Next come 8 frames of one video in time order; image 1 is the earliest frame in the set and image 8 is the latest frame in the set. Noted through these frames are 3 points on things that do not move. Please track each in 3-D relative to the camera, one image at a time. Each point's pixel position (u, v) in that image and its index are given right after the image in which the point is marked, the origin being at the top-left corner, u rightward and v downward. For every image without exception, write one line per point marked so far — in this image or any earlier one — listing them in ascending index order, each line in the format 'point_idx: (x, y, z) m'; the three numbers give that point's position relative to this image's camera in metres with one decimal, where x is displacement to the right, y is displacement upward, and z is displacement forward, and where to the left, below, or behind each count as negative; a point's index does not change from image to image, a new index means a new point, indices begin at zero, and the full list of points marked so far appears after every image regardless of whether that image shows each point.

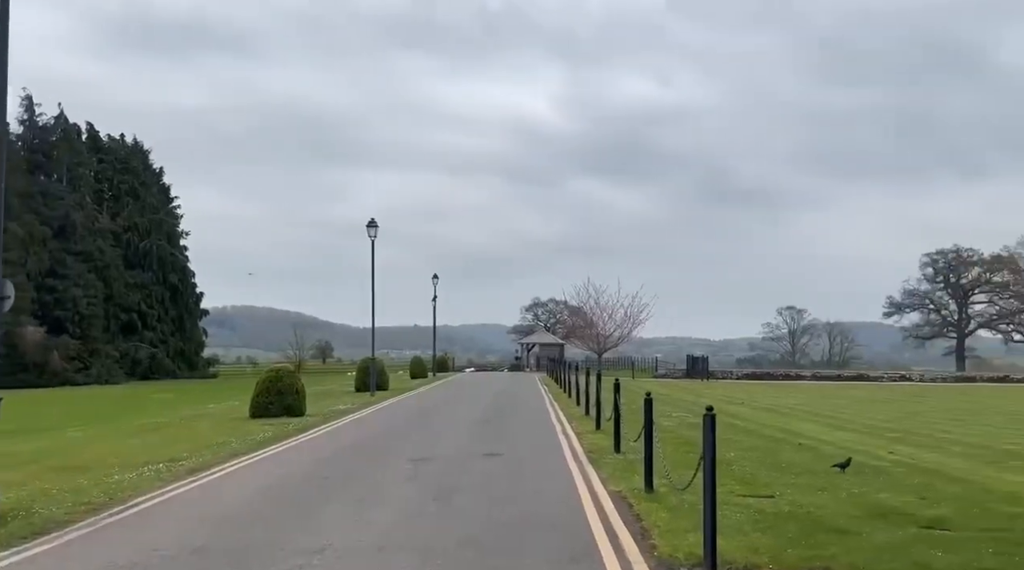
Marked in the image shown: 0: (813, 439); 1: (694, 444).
0: (+4.5, -2.3, +16.3) m
1: (+2.3, -2.0, +13.5) m
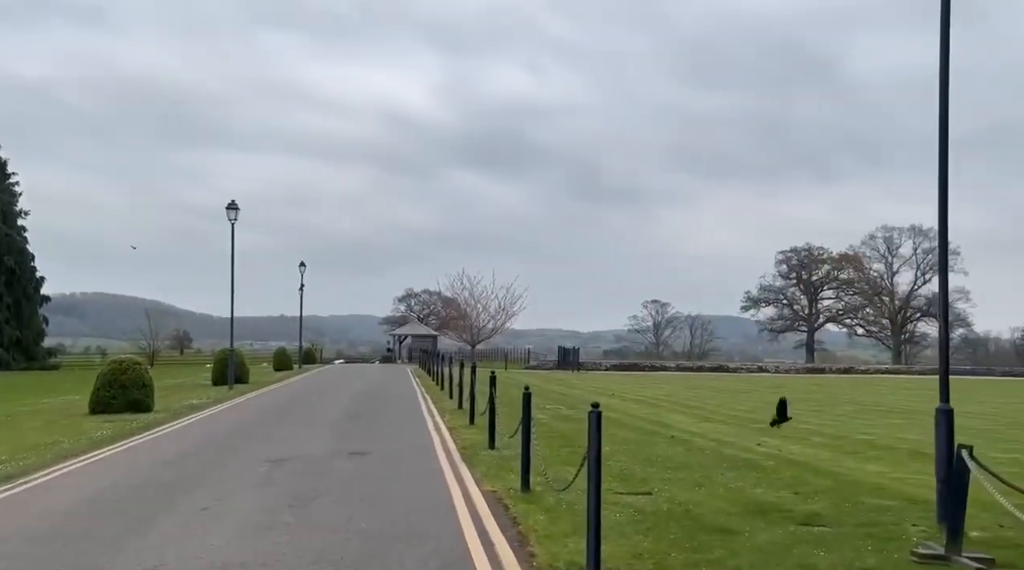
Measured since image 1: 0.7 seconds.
0: (+2.6, -2.2, +16.2) m
1: (+0.7, -1.9, +13.1) m
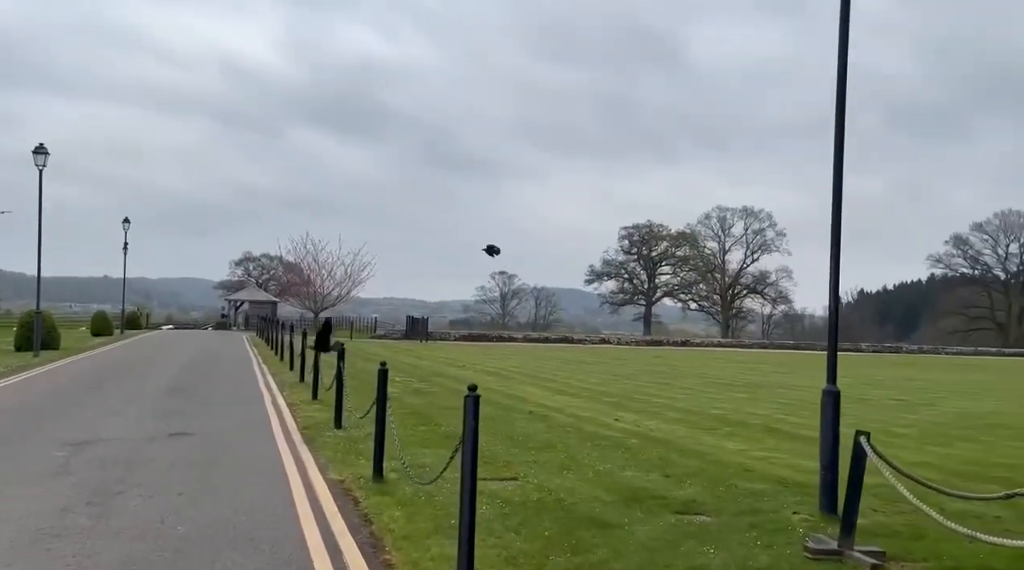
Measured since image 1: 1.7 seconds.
0: (+0.4, -1.7, +15.3) m
1: (-1.0, -1.5, +12.1) m
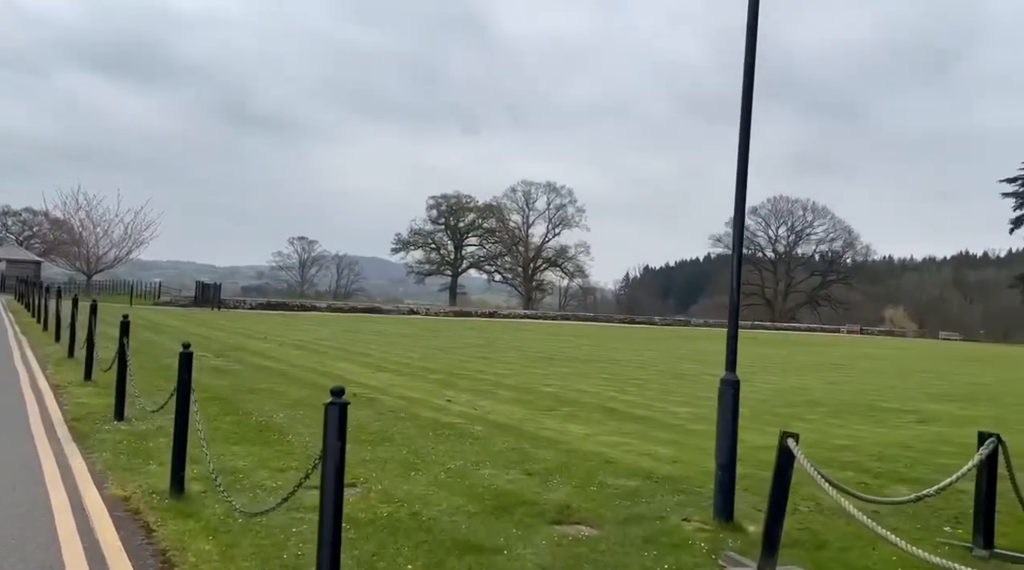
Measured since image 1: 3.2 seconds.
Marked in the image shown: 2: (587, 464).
0: (-1.9, -1.3, +13.5) m
1: (-2.7, -1.1, +10.0) m
2: (+0.7, -1.6, +9.2) m
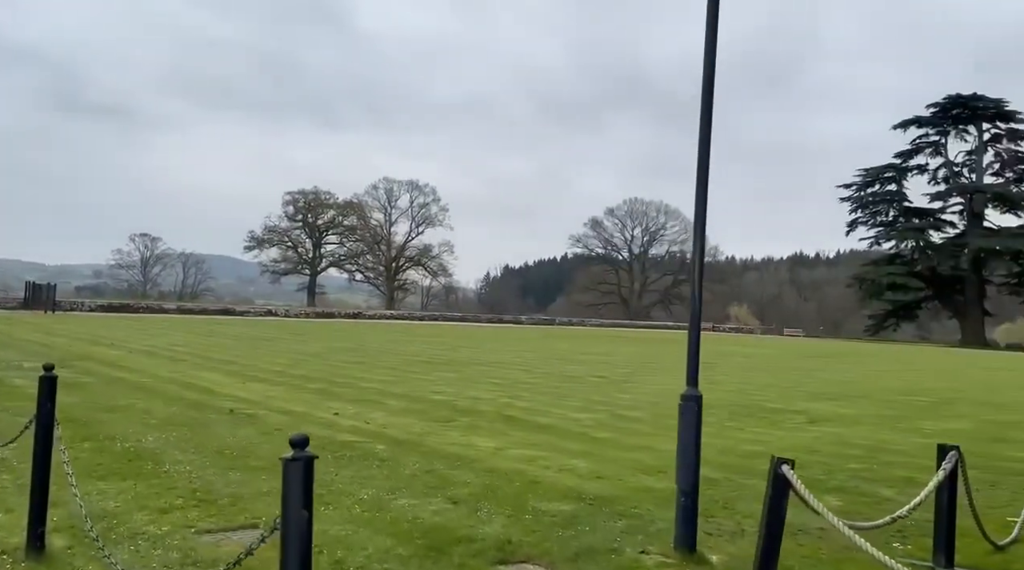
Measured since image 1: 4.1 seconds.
0: (-3.1, -1.3, +12.1) m
1: (-3.4, -1.1, +8.6) m
2: (0.0, -1.6, +8.2) m
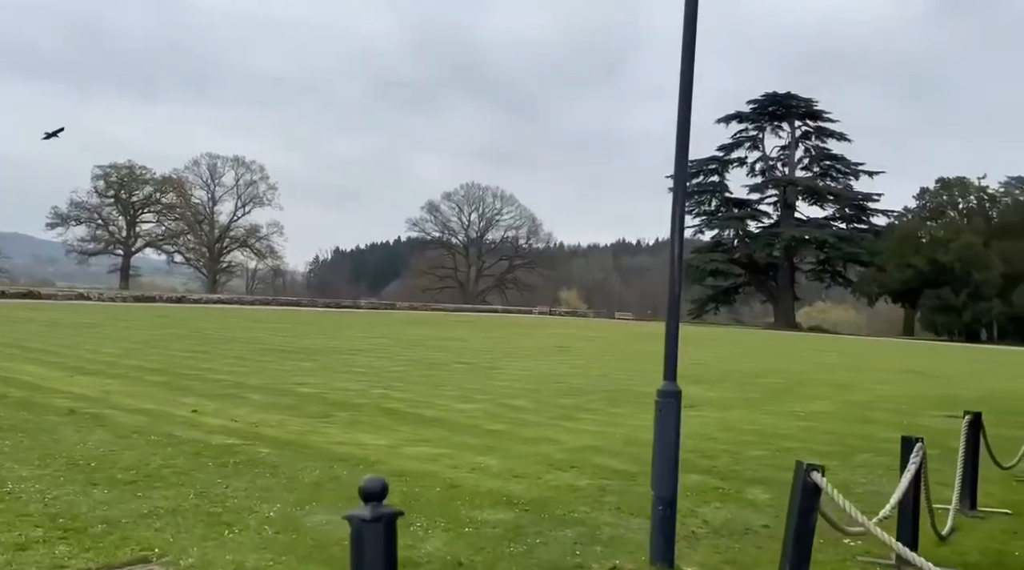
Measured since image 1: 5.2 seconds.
0: (-4.2, -1.1, +10.5) m
1: (-3.9, -0.9, +6.9) m
2: (-0.5, -1.4, +7.1) m
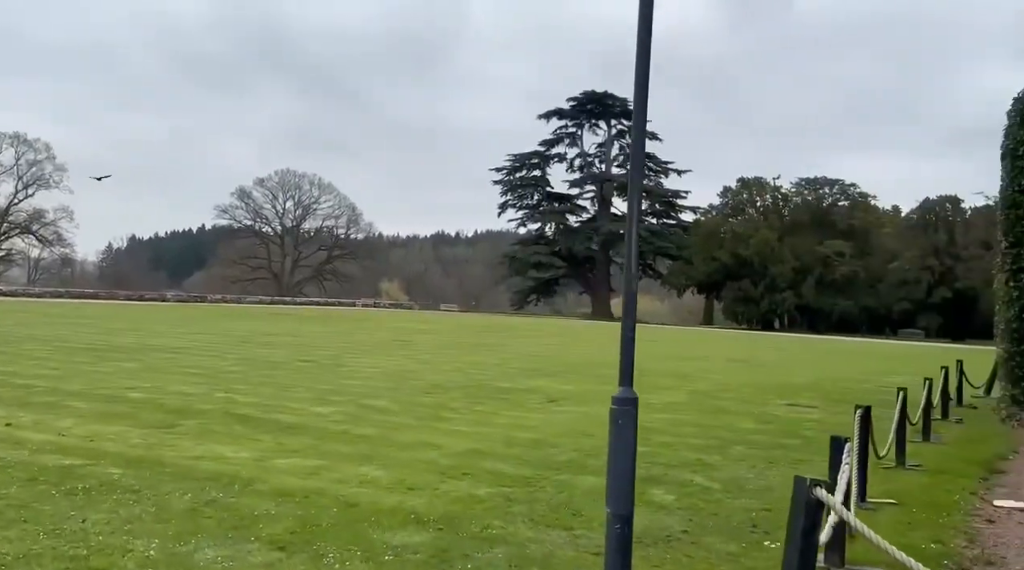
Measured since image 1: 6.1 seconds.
0: (-5.3, -1.0, +9.1) m
1: (-4.4, -0.9, +5.6) m
2: (-1.0, -1.4, +6.3) m
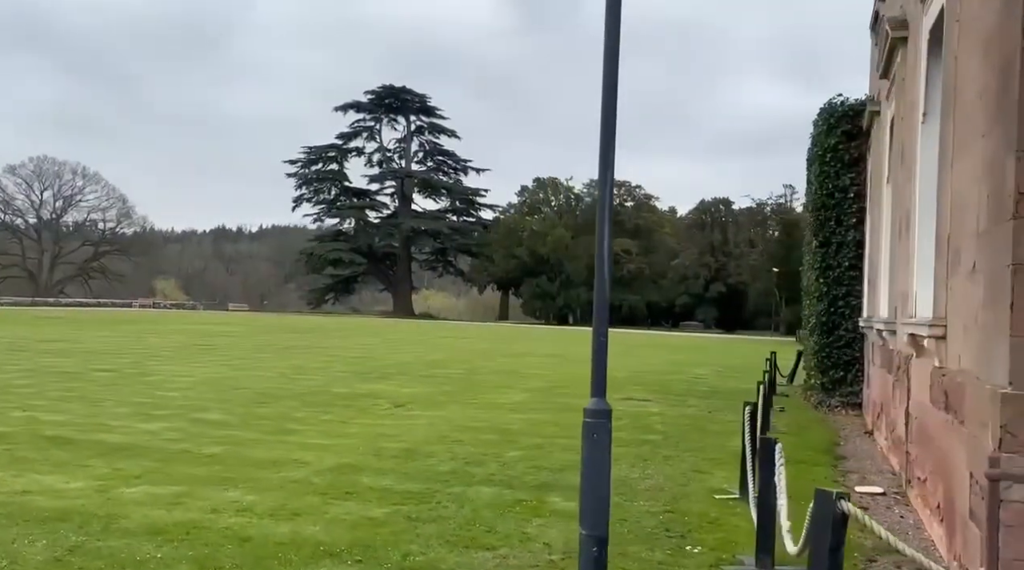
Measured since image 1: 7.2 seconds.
0: (-6.1, -1.1, +7.6) m
1: (-4.6, -1.0, +4.3) m
2: (-1.4, -1.4, +5.6) m
